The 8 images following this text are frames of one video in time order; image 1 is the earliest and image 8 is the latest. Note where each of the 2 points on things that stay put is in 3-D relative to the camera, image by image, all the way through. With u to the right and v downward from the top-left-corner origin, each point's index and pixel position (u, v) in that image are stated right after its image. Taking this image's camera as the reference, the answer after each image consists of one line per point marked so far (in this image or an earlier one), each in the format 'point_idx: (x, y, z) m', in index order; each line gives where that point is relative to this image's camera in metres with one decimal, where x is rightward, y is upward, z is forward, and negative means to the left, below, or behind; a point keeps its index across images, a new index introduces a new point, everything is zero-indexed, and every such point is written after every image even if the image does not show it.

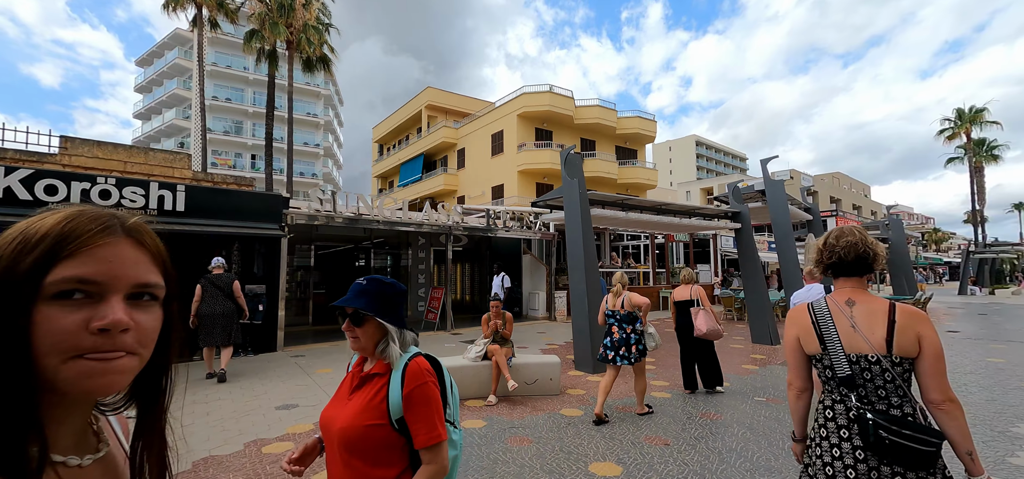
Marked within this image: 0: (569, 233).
0: (+1.0, +0.1, +7.6) m
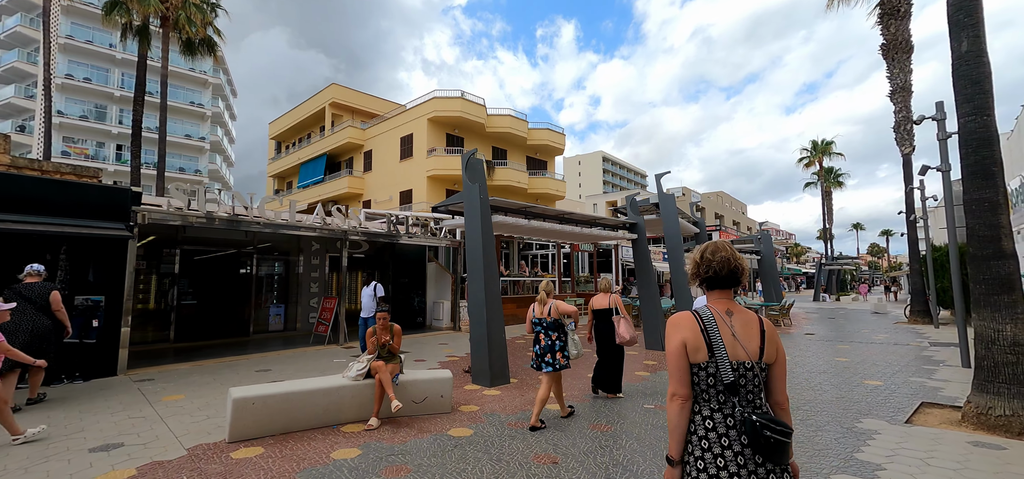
0: (-0.7, 0.0, +7.3) m
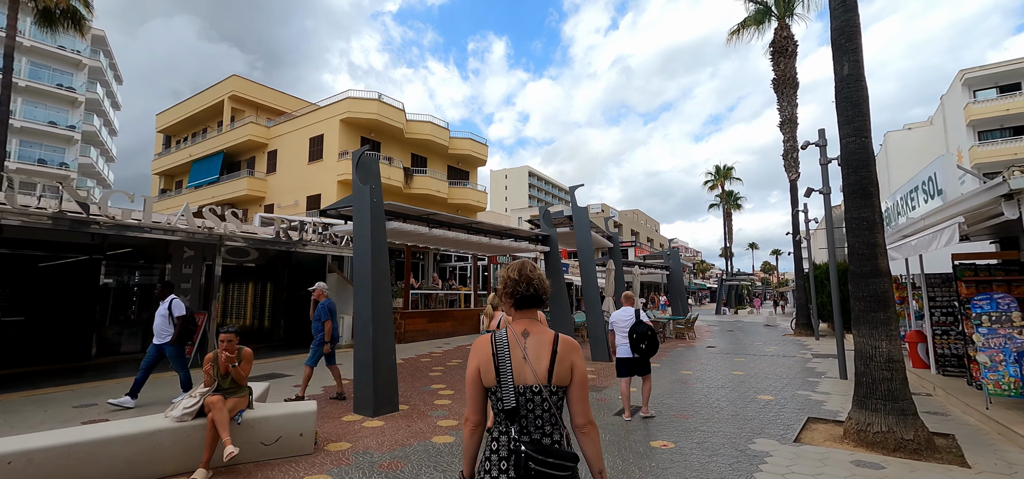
0: (-2.3, -0.1, +6.4) m
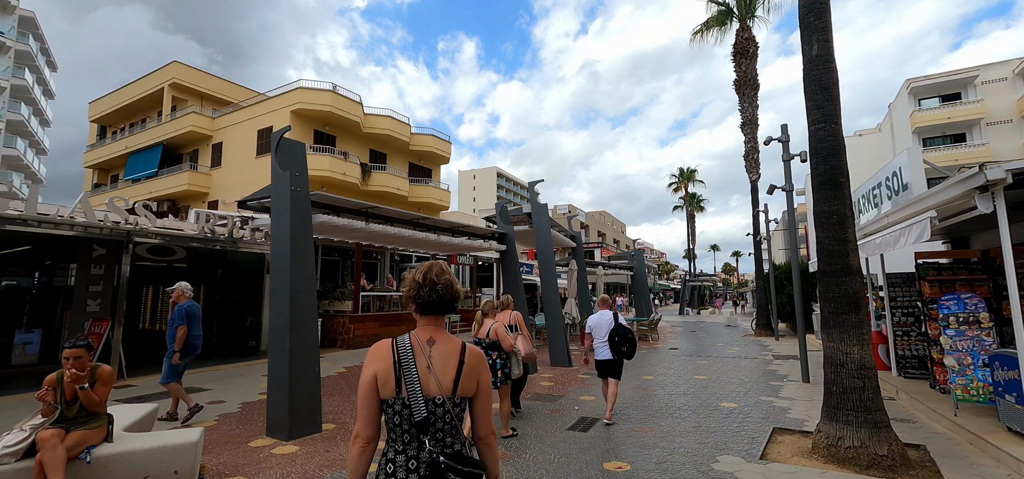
0: (-3.0, -0.1, +5.6) m
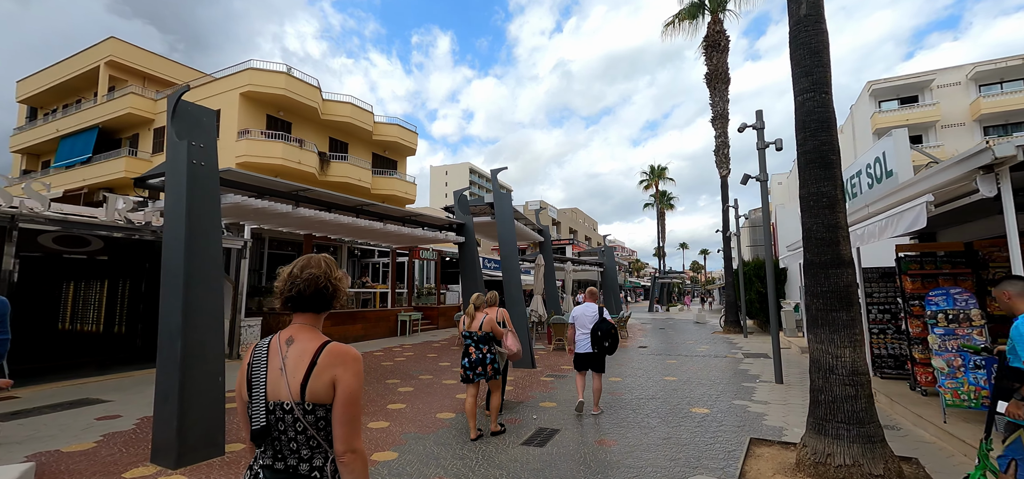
0: (-3.6, +0.1, +4.6) m
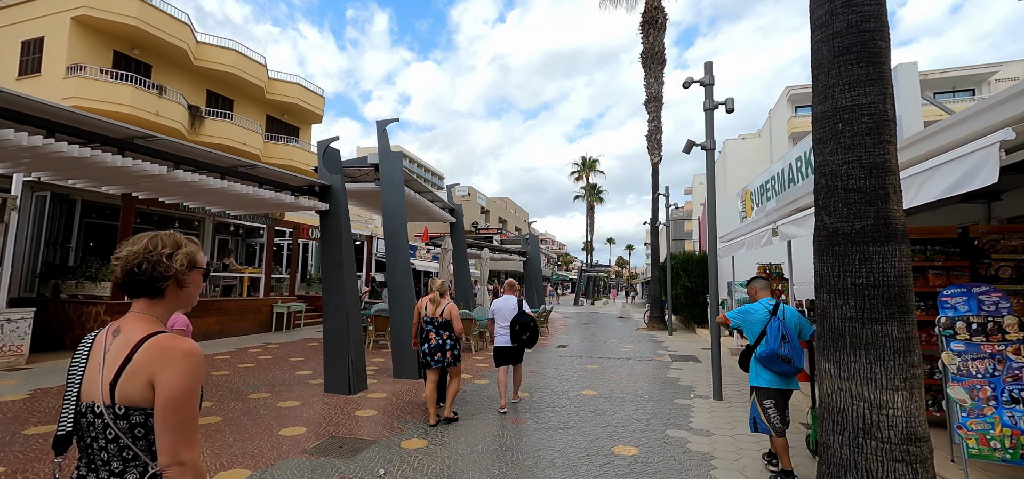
0: (-4.7, +0.6, +1.9) m
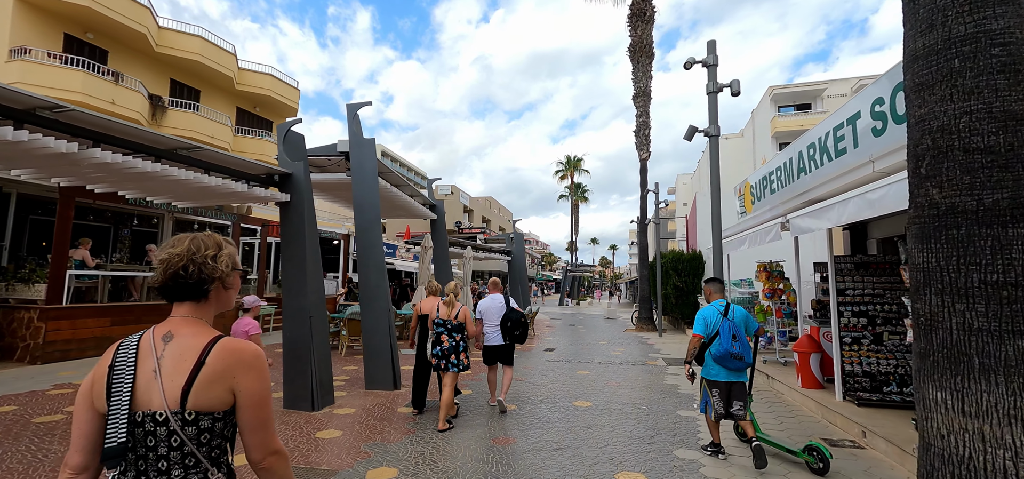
0: (-4.7, +0.7, +1.0) m
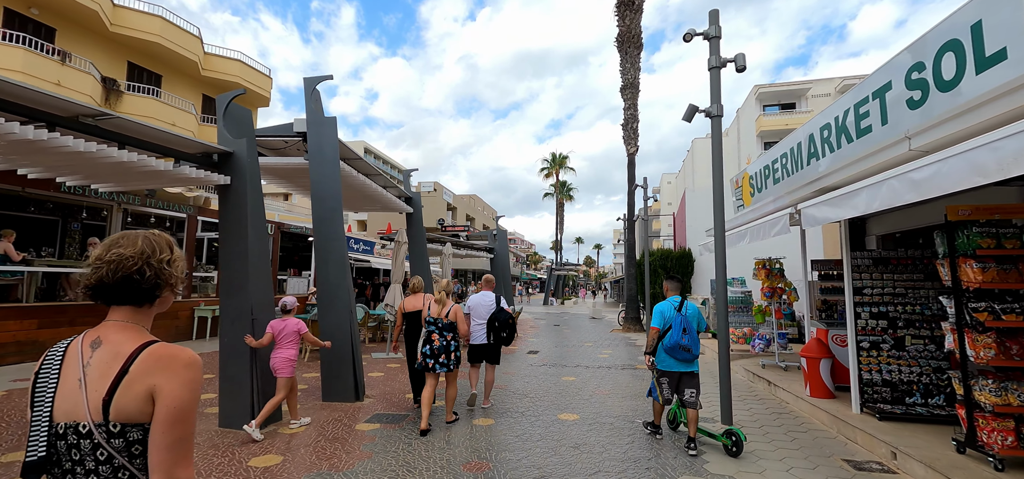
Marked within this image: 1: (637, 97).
0: (-4.8, +0.8, +0.1) m
1: (+4.7, +5.3, +16.7) m
